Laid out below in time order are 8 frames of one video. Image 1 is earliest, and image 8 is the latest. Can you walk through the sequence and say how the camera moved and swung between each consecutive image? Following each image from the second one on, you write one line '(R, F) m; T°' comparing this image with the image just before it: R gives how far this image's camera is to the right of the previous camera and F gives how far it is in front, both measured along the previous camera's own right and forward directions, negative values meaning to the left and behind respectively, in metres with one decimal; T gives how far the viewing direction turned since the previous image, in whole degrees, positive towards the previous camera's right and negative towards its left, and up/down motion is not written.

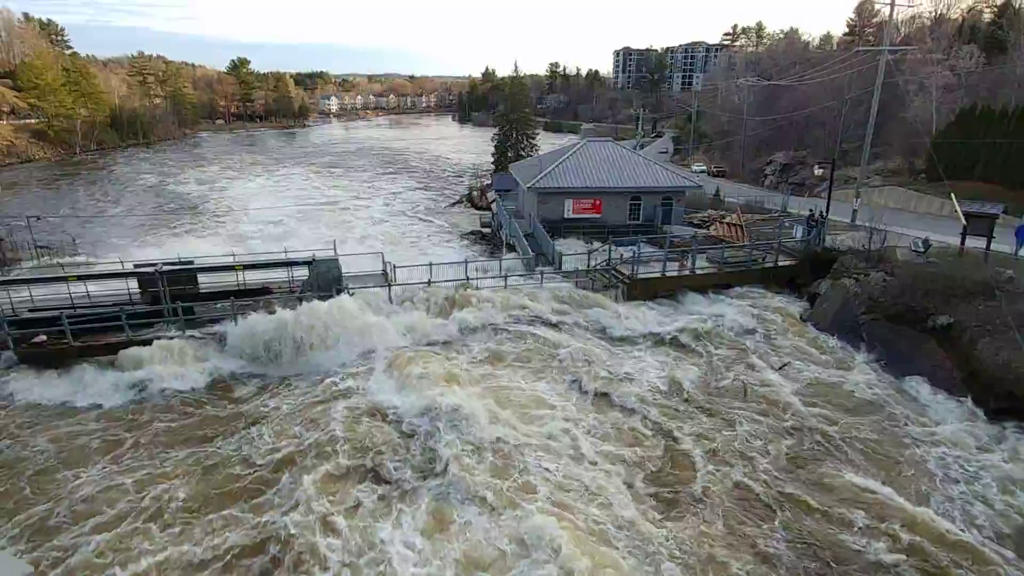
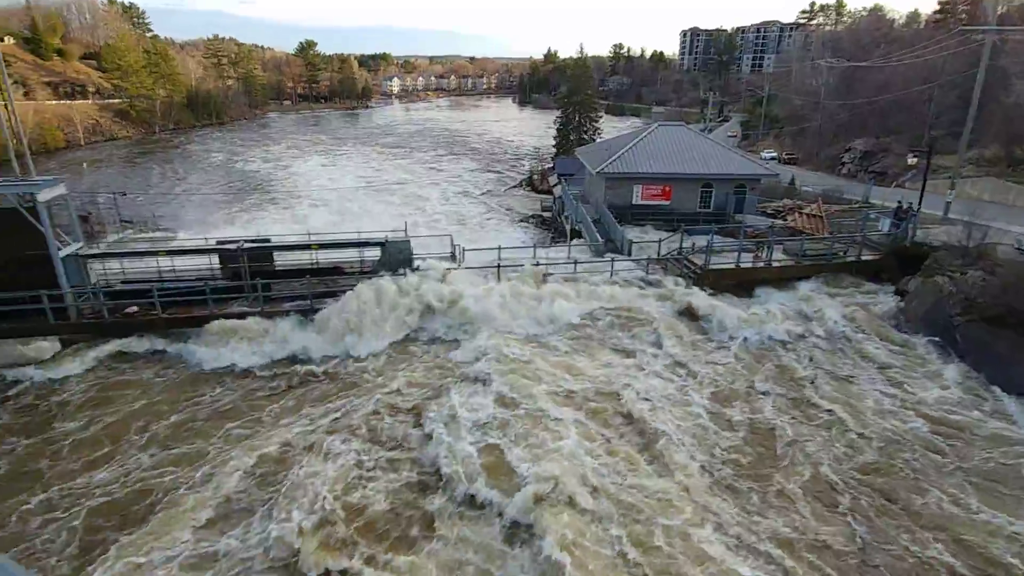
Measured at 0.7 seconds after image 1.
(-0.3, +0.1) m; -5°
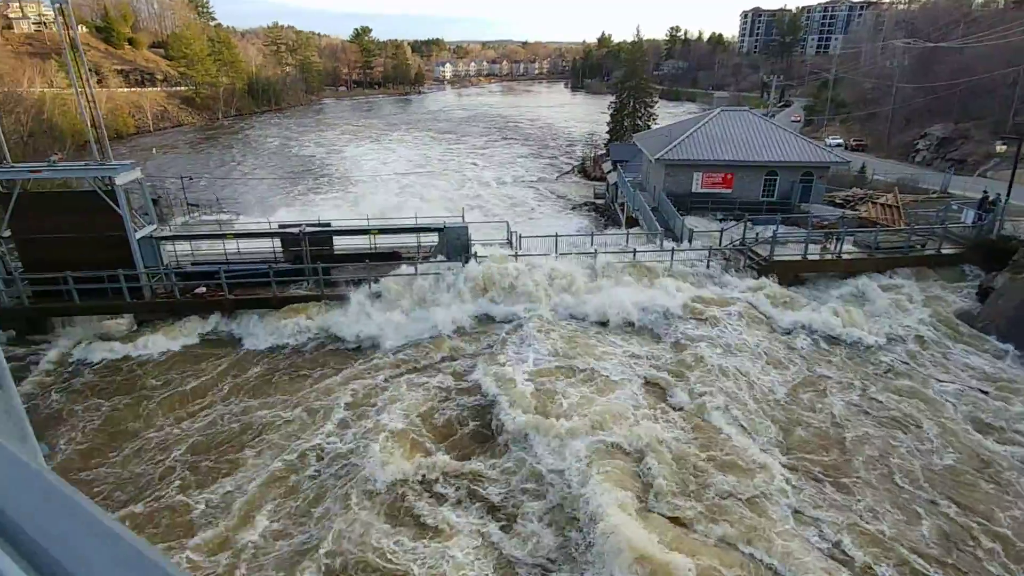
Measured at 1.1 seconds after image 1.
(-0.2, +0.1) m; -4°
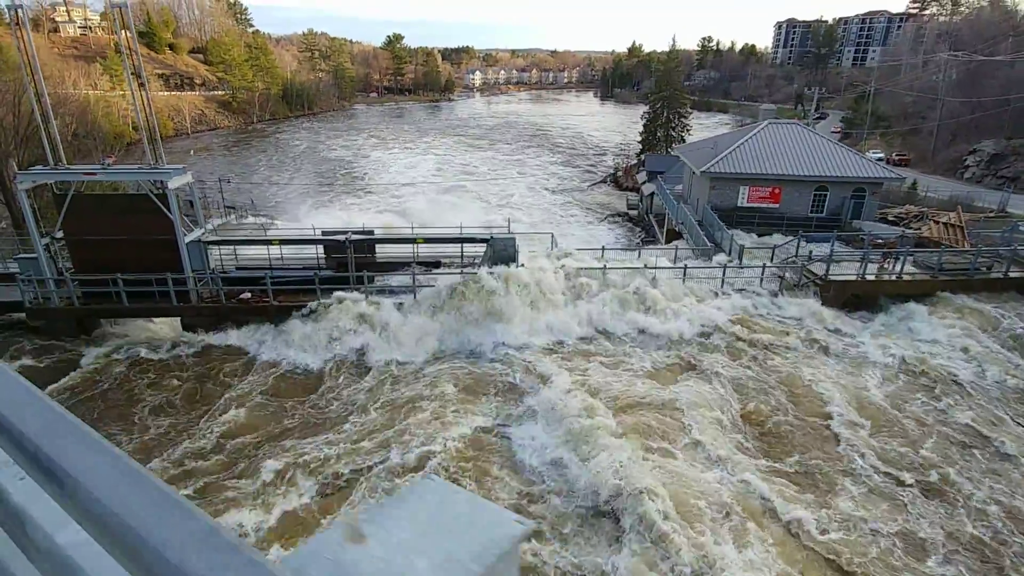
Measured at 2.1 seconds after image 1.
(-0.5, +0.3) m; -2°
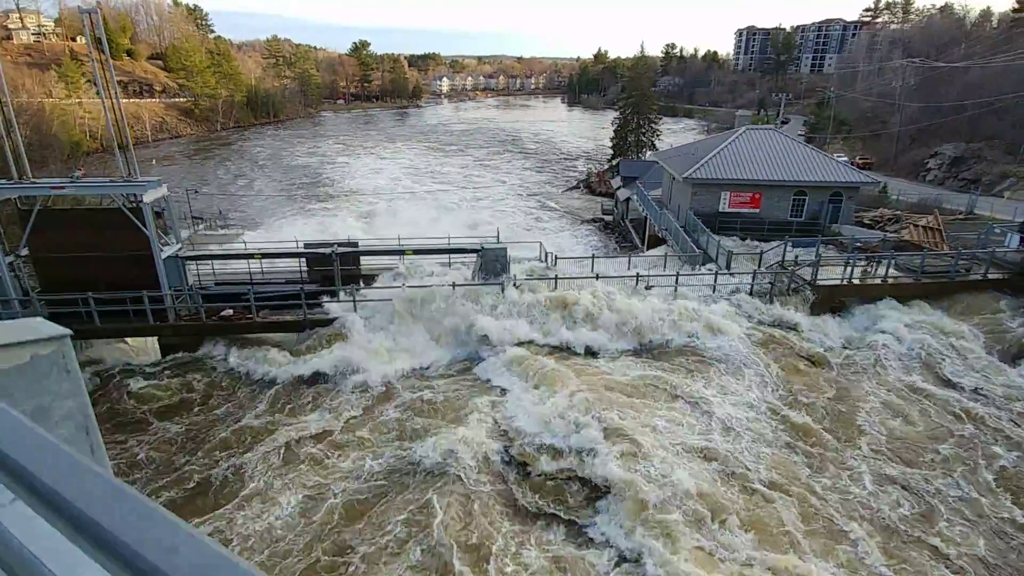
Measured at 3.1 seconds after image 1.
(-0.5, +0.3) m; +3°
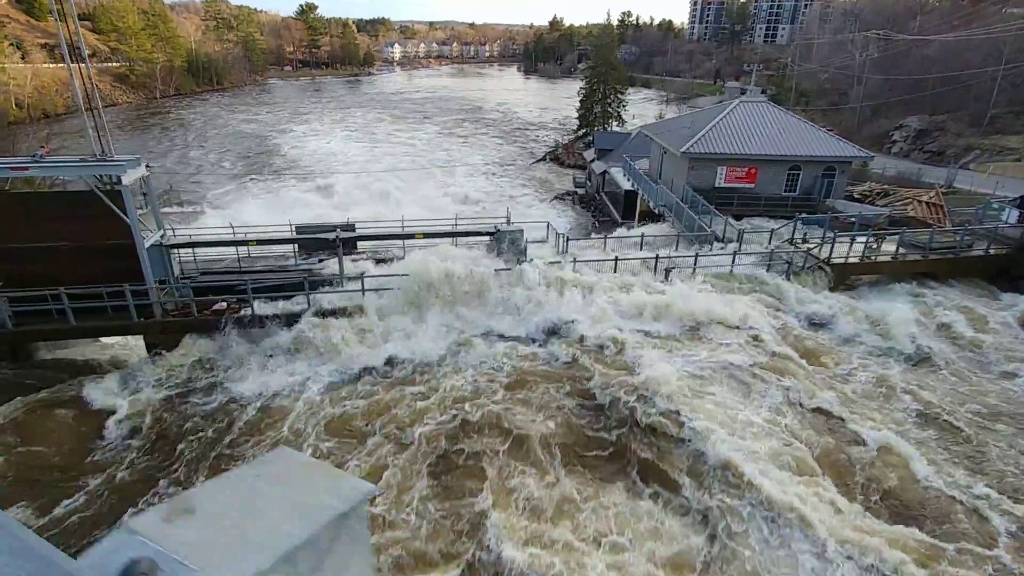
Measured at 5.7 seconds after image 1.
(-1.2, +0.8) m; +4°
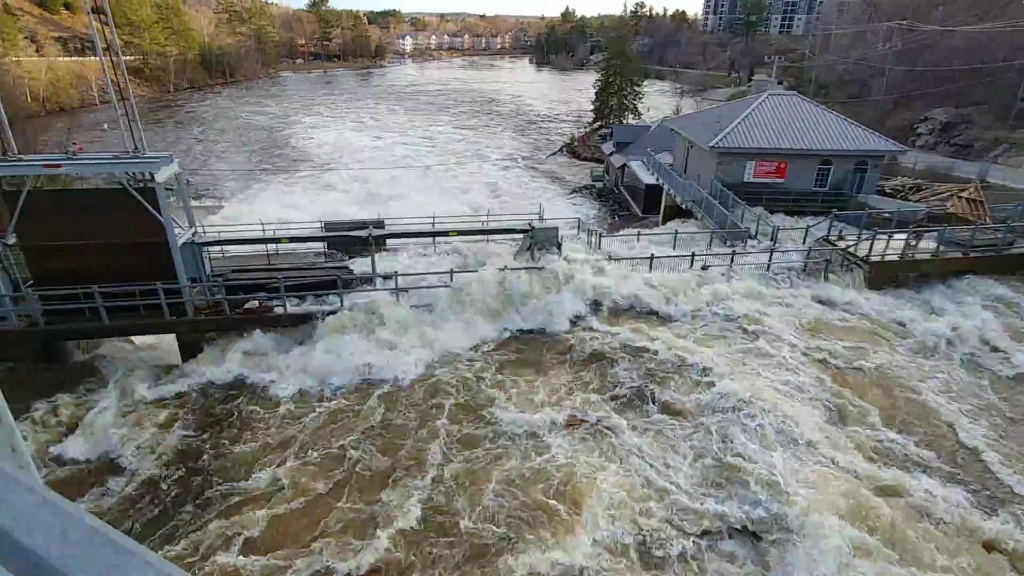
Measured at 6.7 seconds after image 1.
(-0.5, +0.2) m; -1°
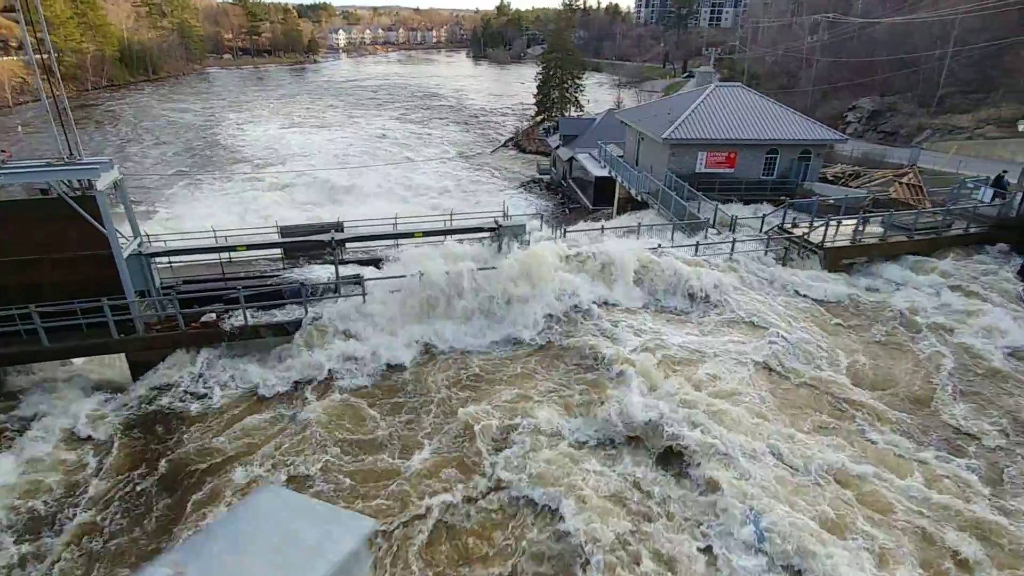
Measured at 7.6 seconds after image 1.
(-0.5, +0.2) m; +5°
